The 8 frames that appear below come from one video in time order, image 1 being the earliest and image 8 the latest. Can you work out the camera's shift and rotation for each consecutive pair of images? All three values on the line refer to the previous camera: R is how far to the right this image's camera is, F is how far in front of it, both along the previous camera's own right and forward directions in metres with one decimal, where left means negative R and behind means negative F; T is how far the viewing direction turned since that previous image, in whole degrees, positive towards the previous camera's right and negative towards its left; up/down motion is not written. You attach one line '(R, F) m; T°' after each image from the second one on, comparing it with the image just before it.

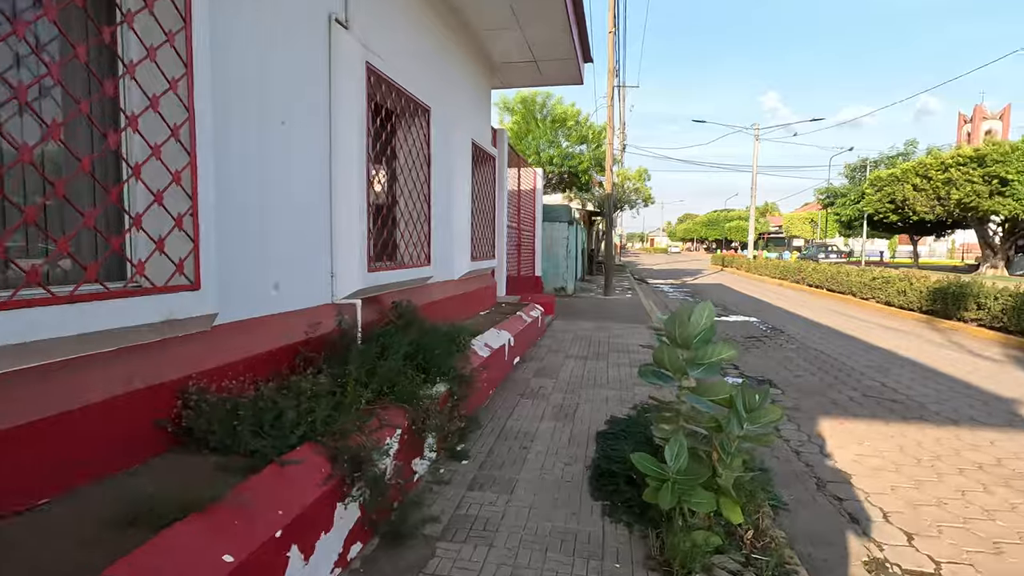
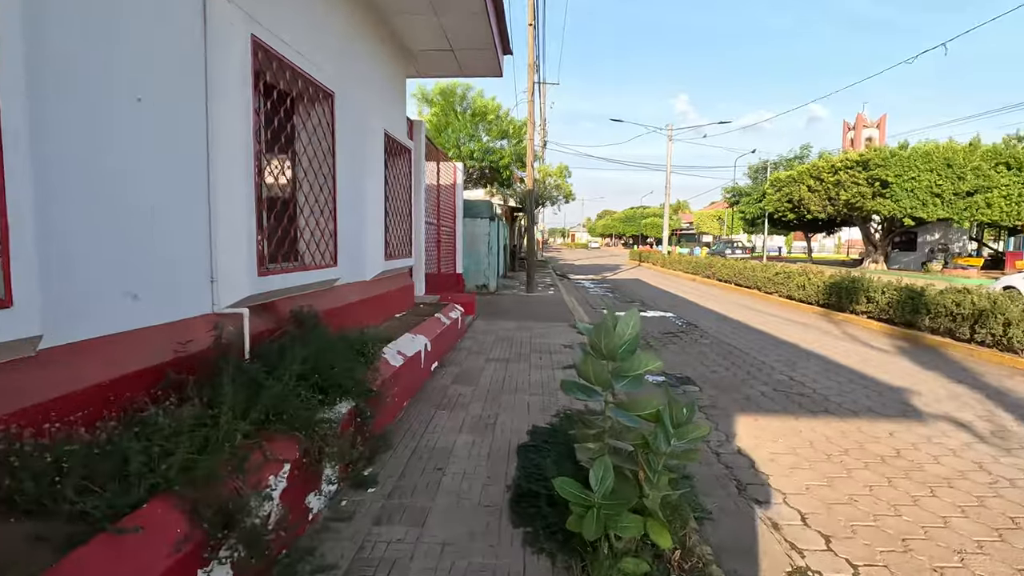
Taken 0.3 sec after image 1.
(+0.1, +0.3) m; +8°
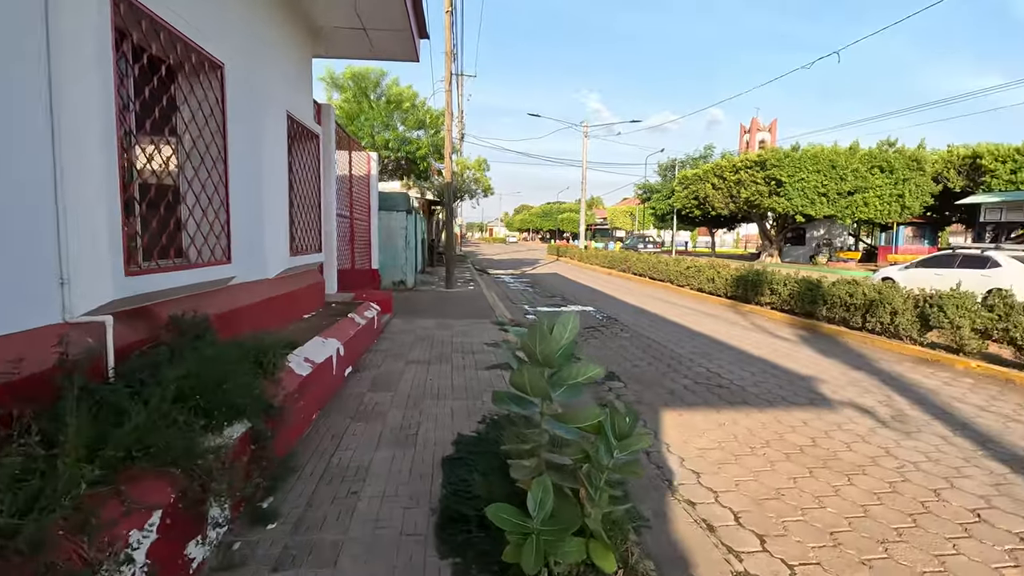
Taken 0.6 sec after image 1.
(0.0, +0.3) m; +9°
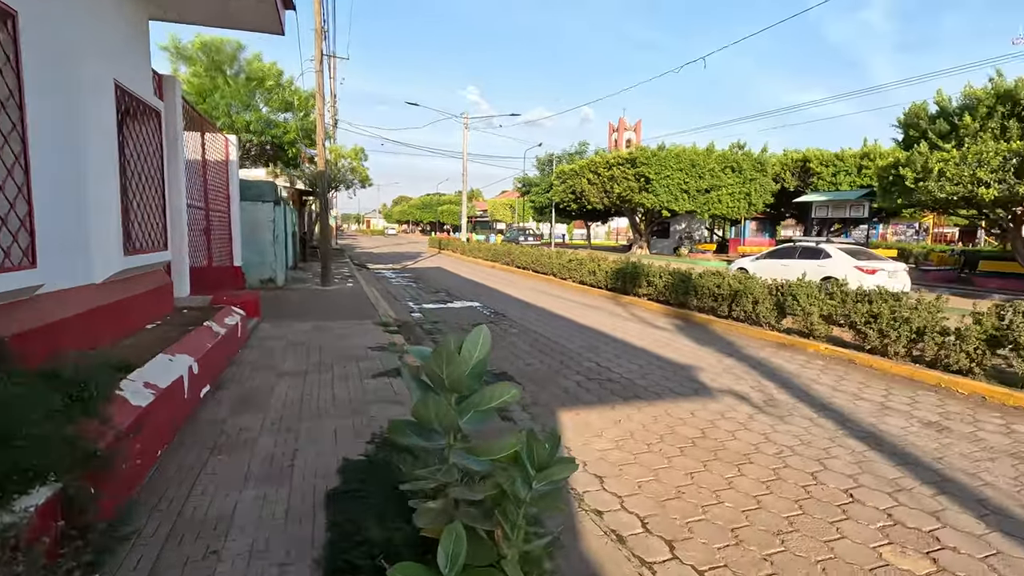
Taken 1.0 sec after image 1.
(-0.1, +0.4) m; +13°
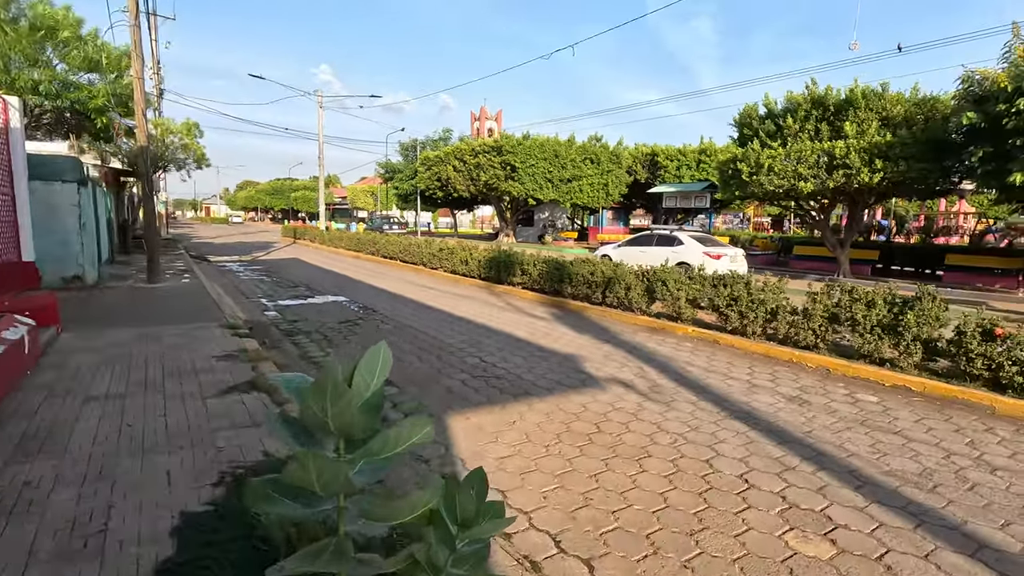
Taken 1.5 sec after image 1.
(-0.1, +0.5) m; +14°
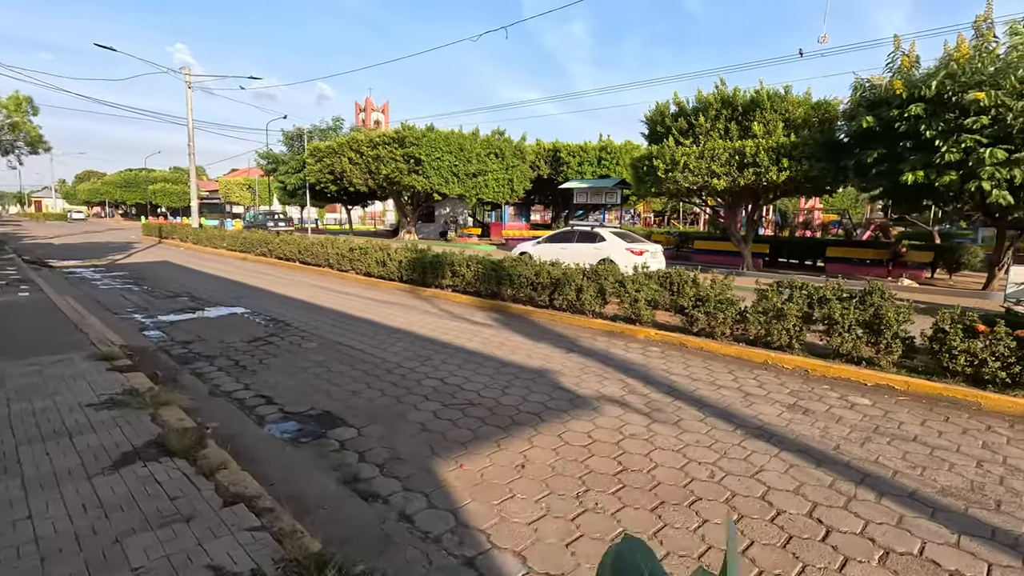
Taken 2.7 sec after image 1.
(-0.8, +0.9) m; +12°
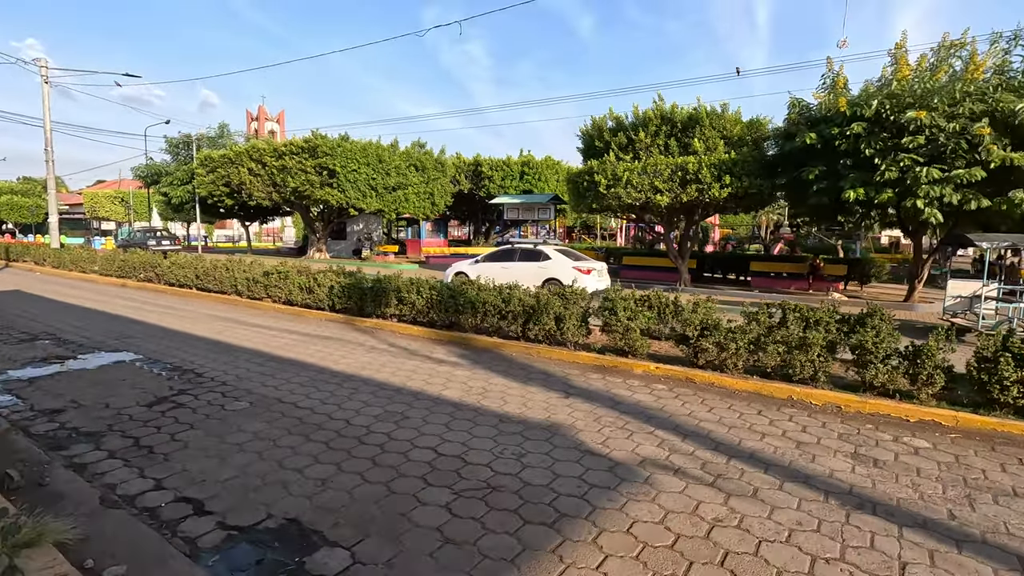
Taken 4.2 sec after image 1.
(-0.8, +1.2) m; +10°
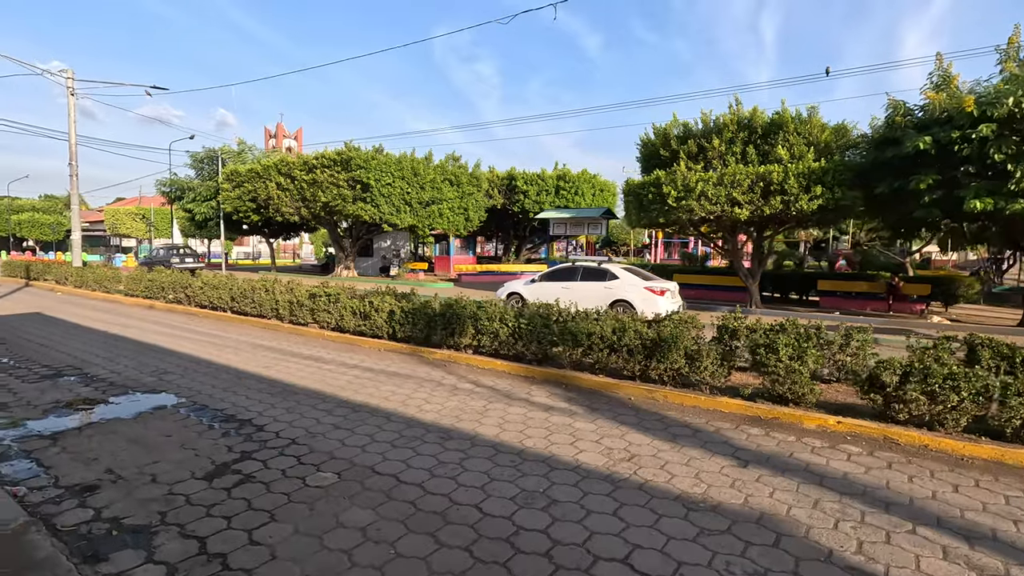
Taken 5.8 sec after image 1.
(-1.2, +1.3) m; -1°
